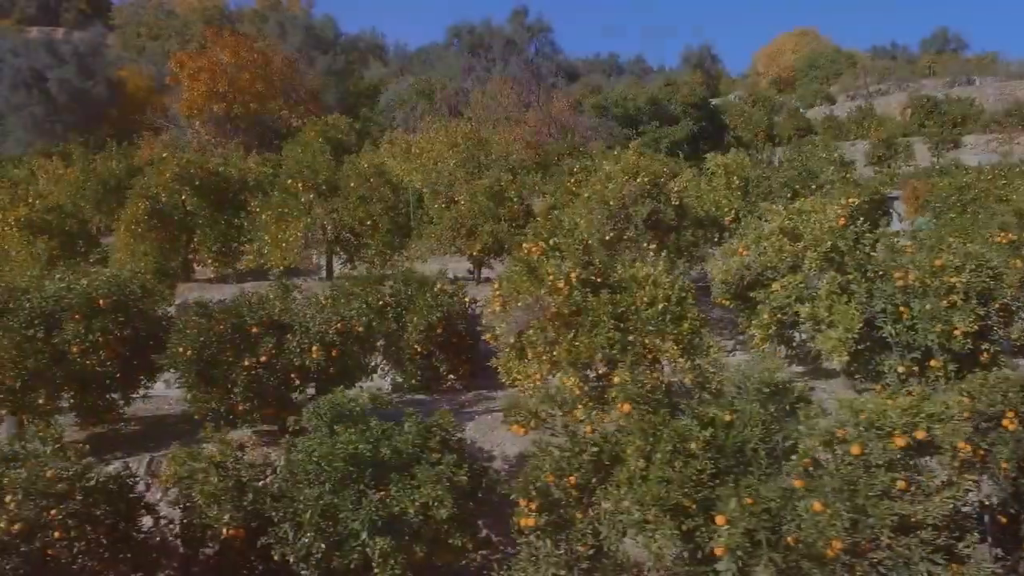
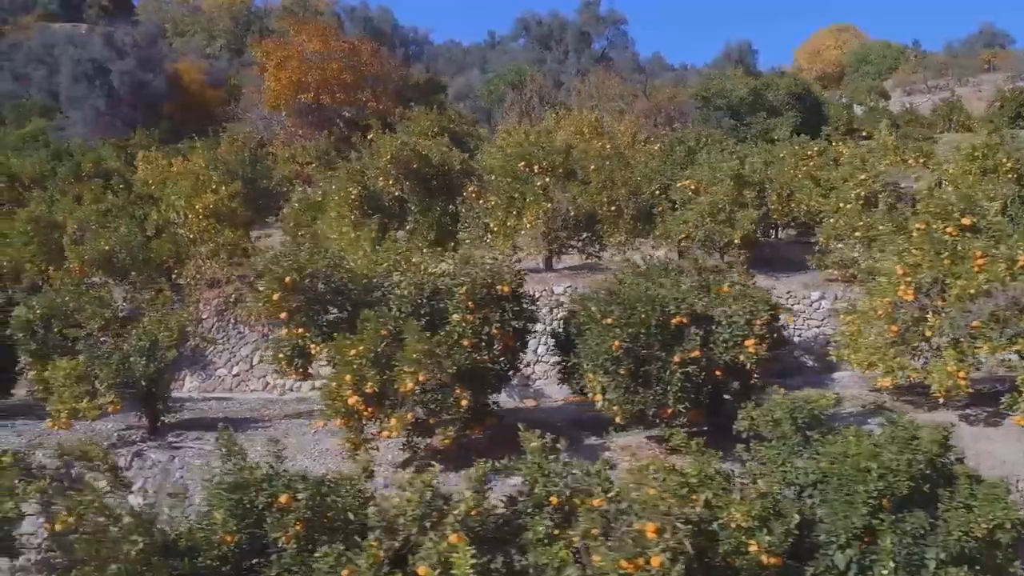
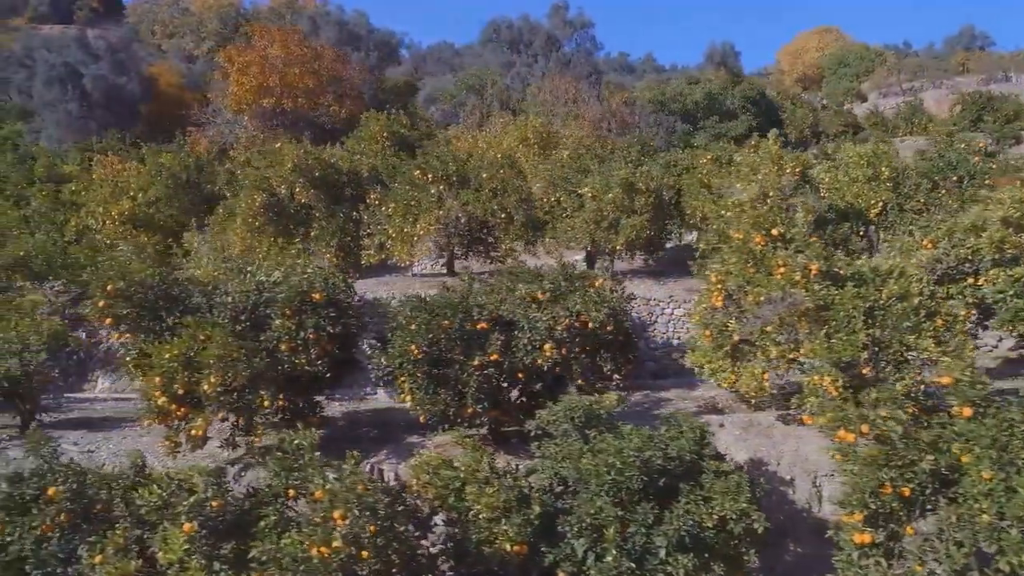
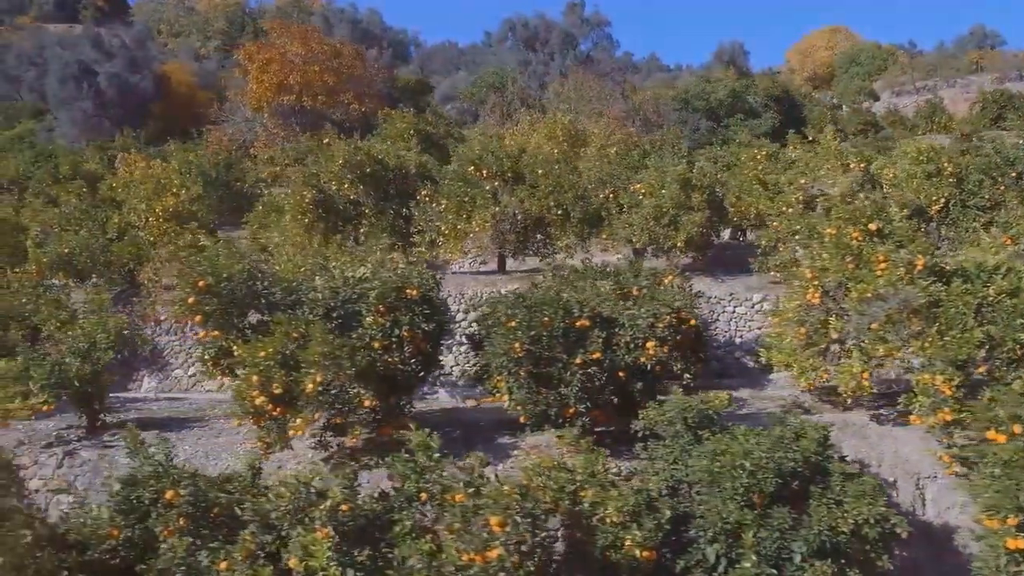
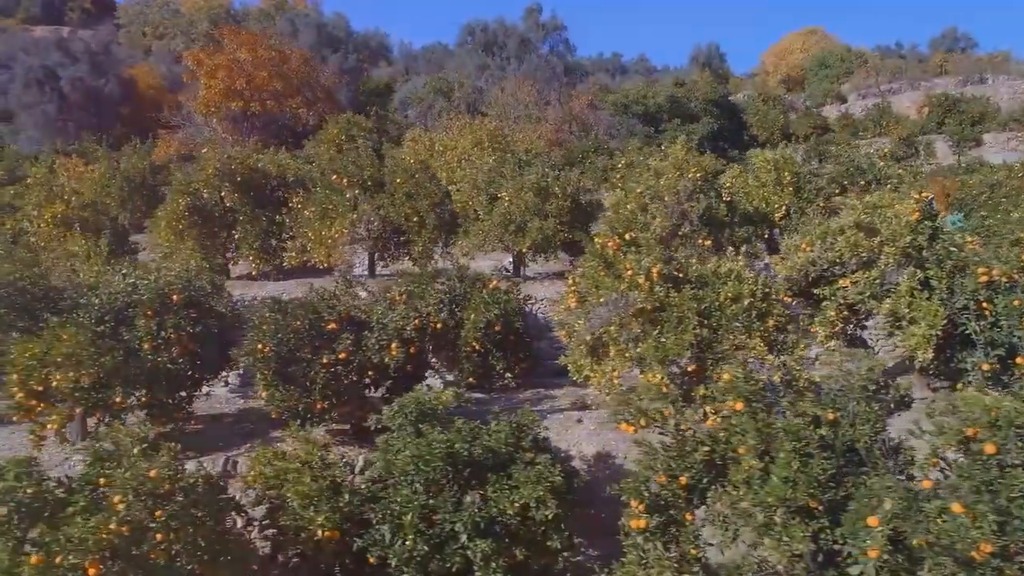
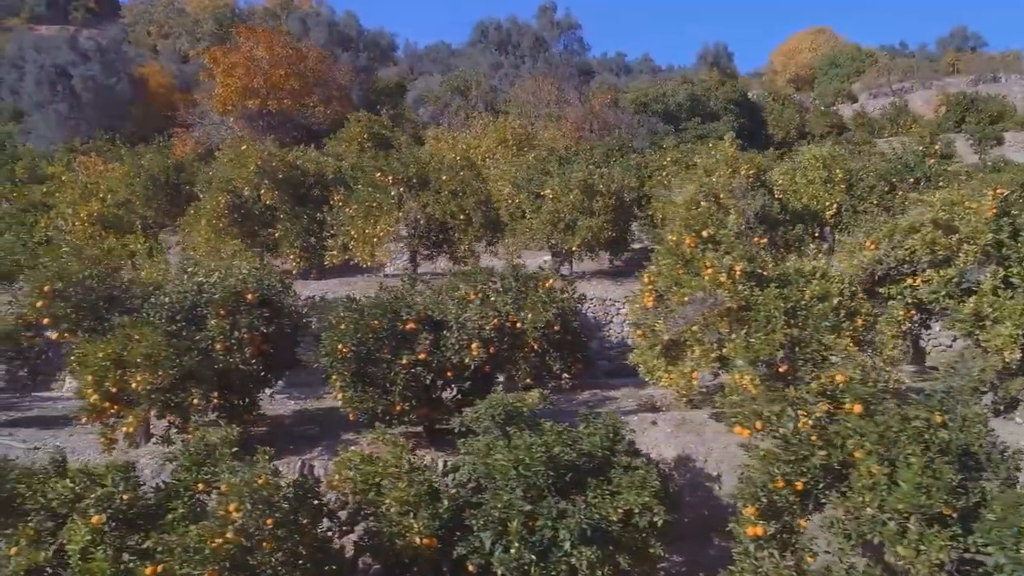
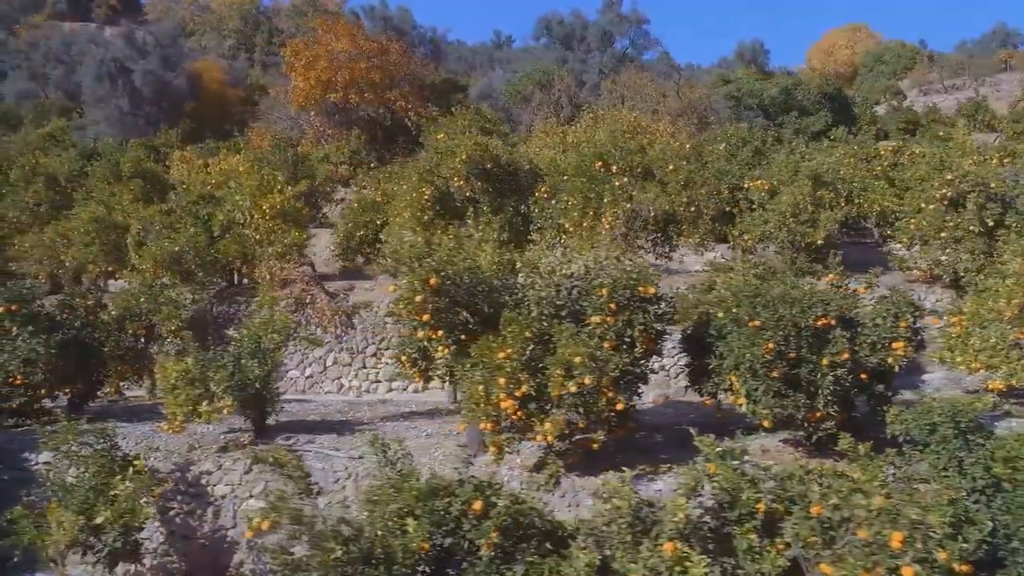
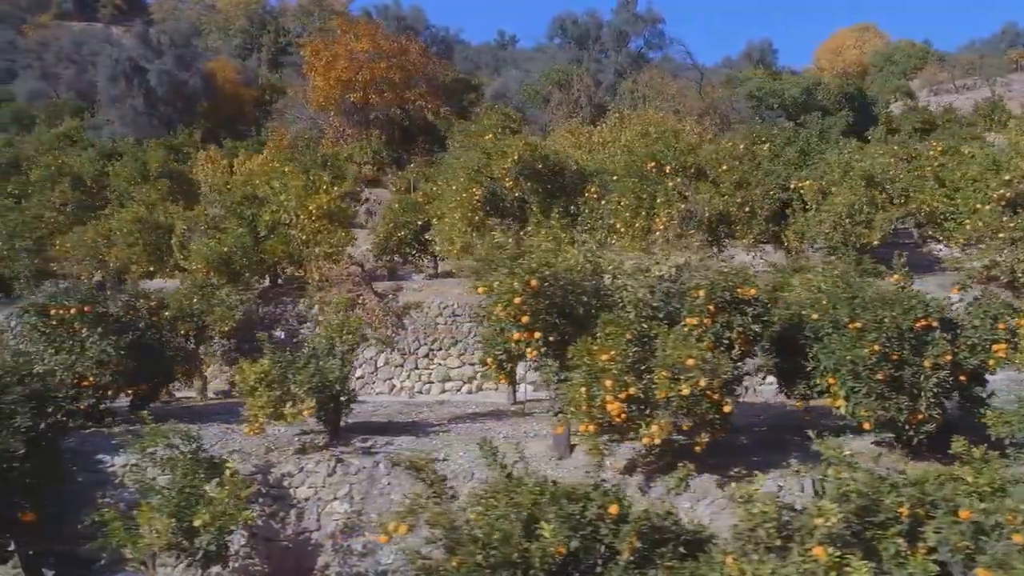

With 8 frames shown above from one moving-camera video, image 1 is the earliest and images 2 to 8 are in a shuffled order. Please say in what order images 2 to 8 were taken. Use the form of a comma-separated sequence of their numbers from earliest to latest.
5, 6, 3, 4, 2, 7, 8
